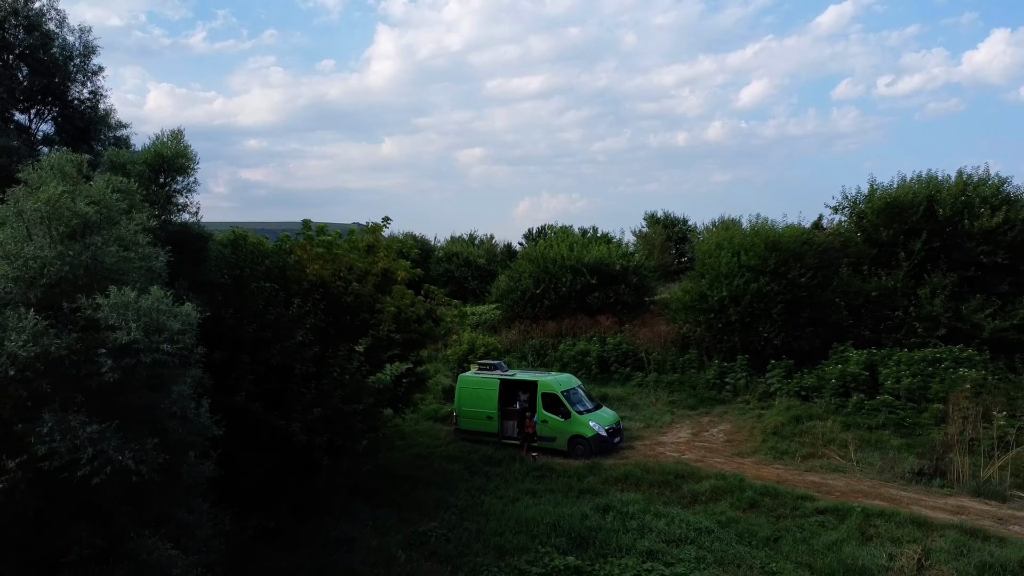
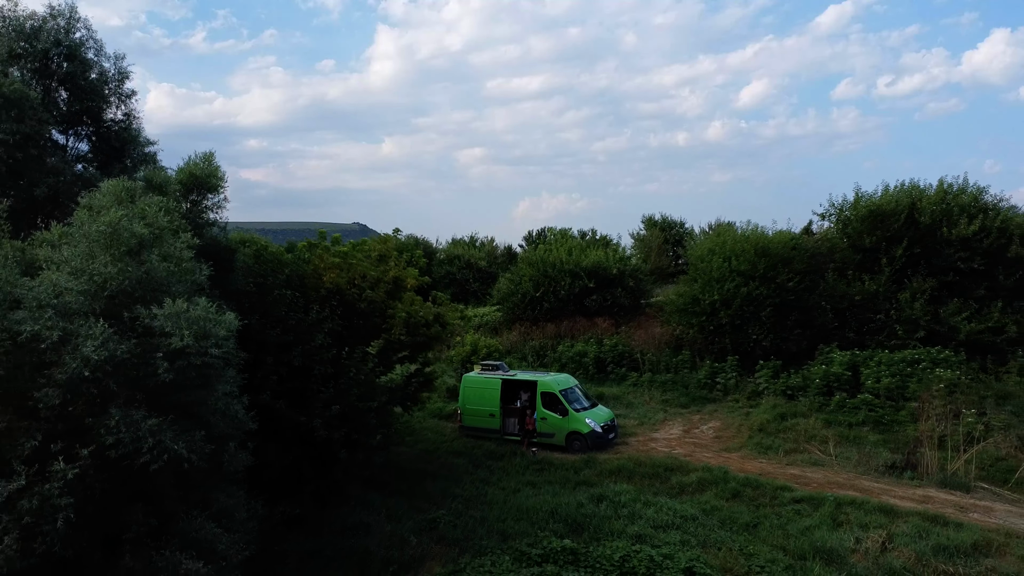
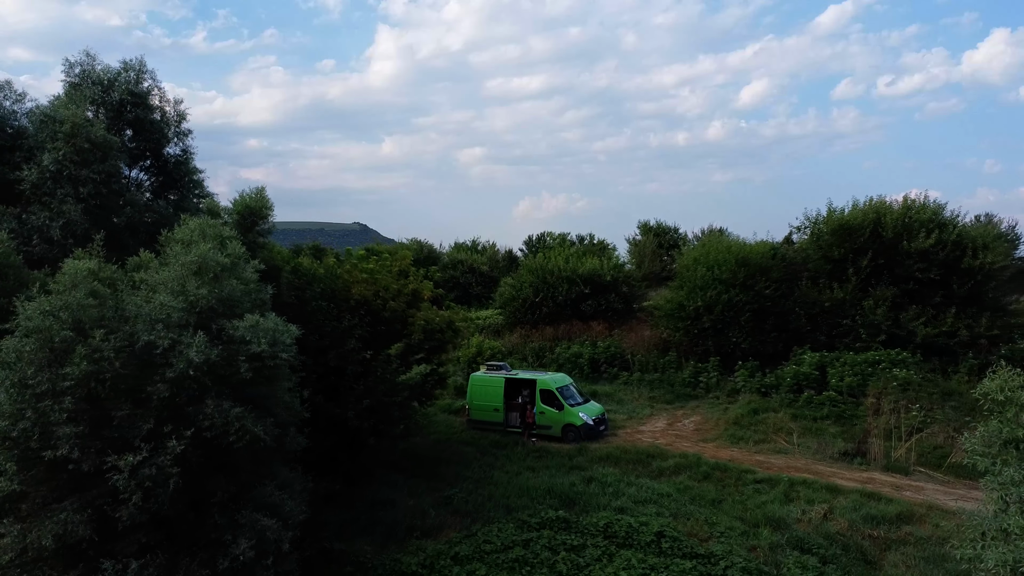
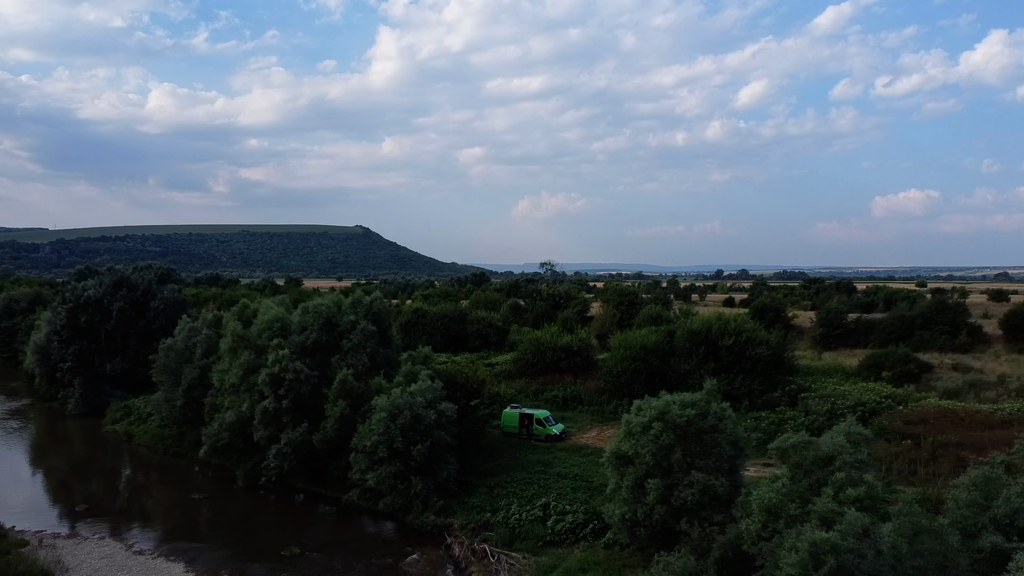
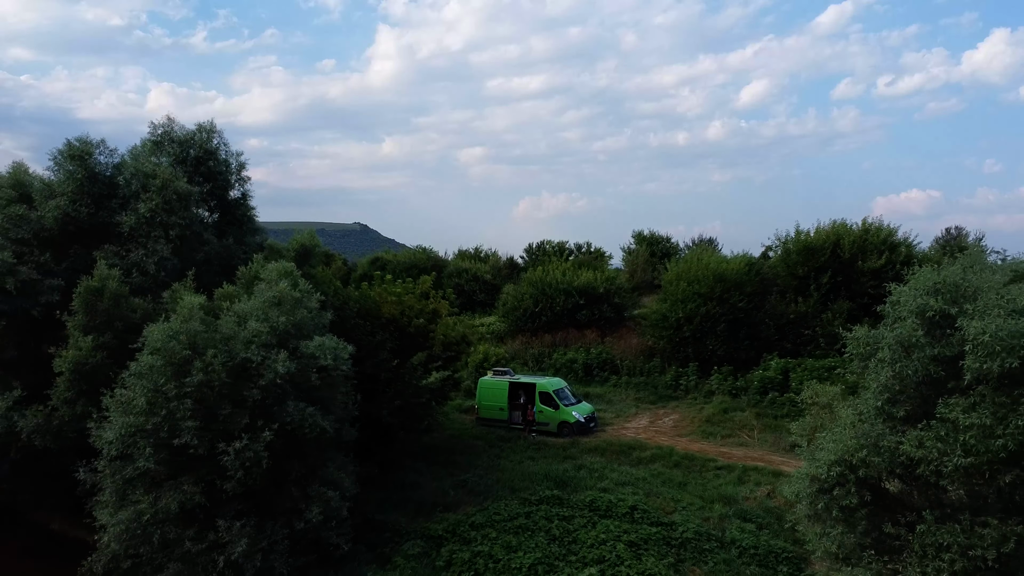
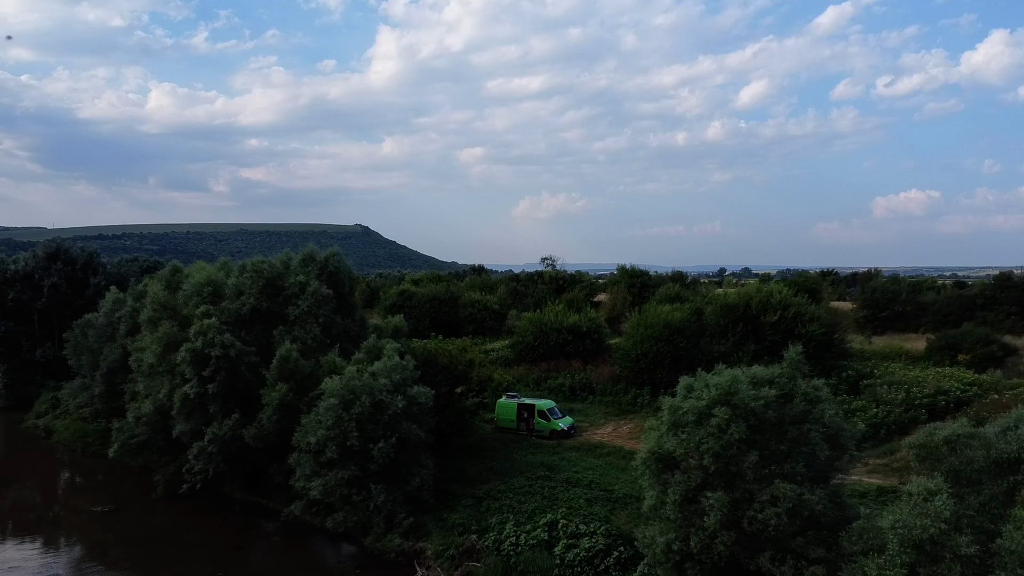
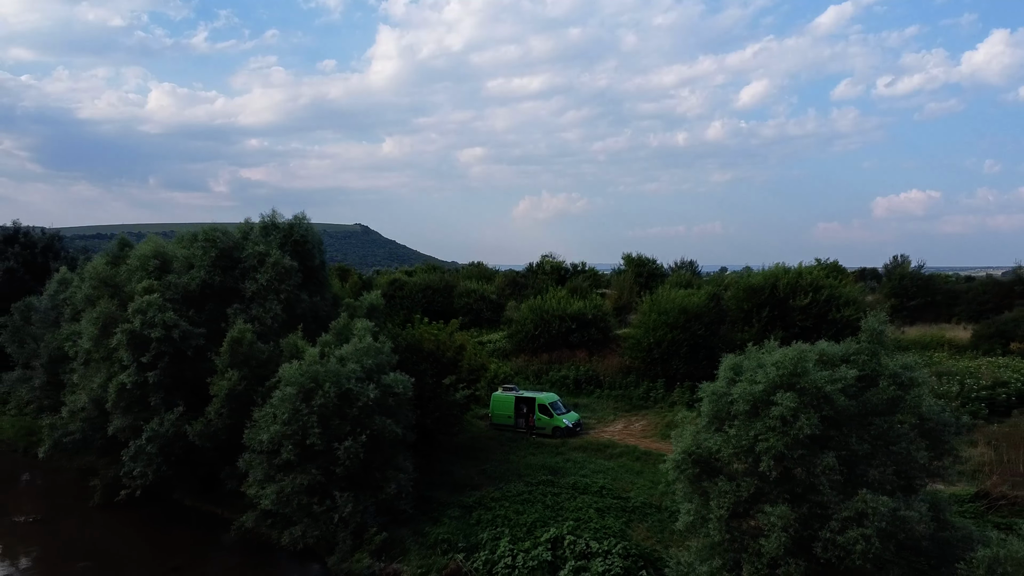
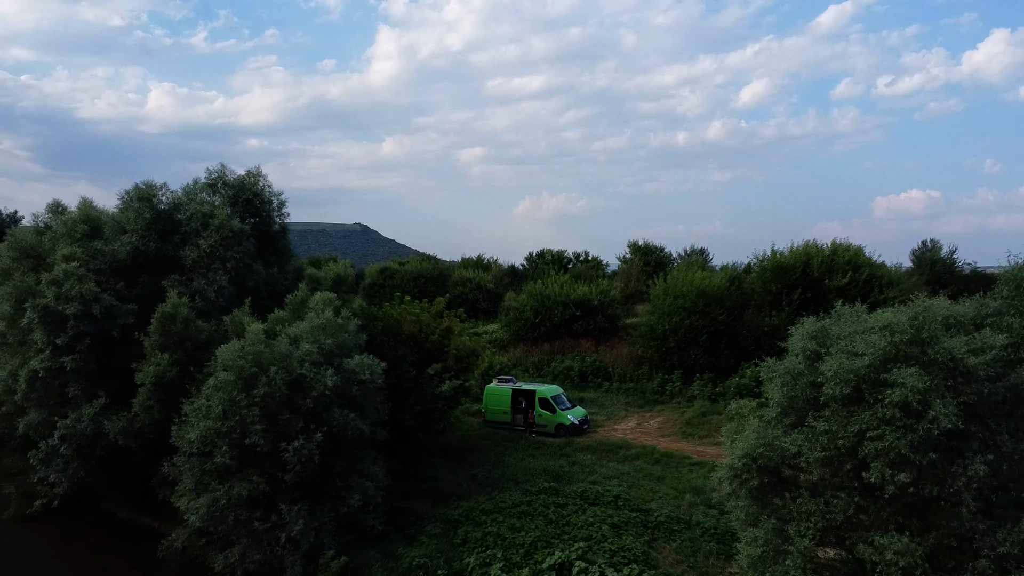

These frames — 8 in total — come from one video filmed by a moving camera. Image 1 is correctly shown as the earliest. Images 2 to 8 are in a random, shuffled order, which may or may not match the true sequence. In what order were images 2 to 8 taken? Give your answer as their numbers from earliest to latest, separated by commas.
2, 3, 5, 8, 7, 6, 4
